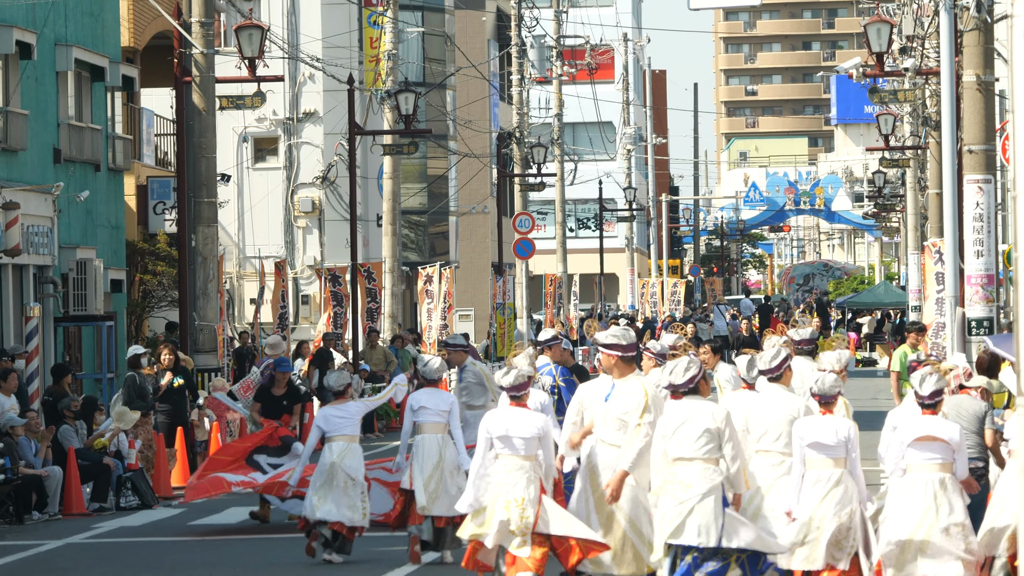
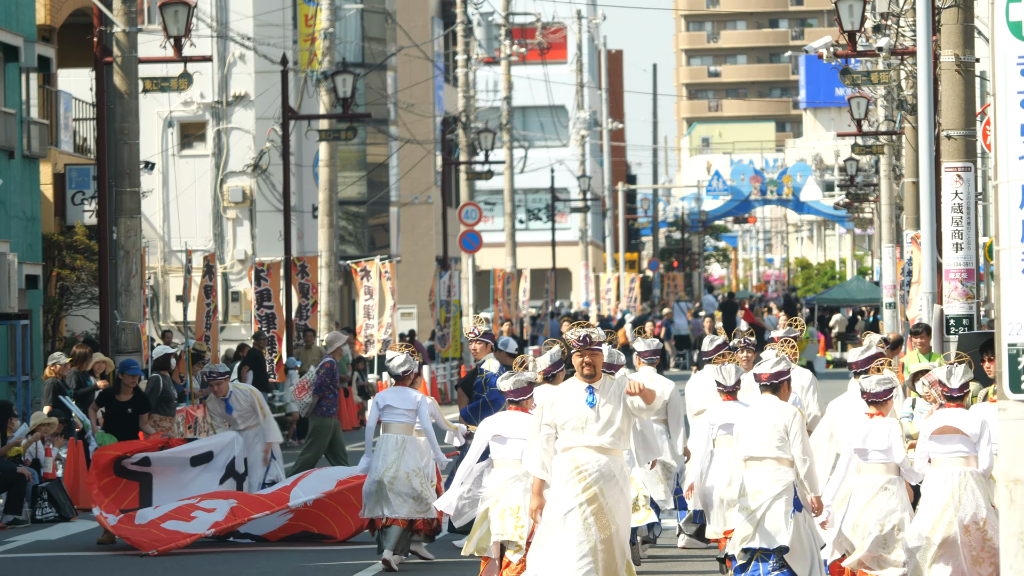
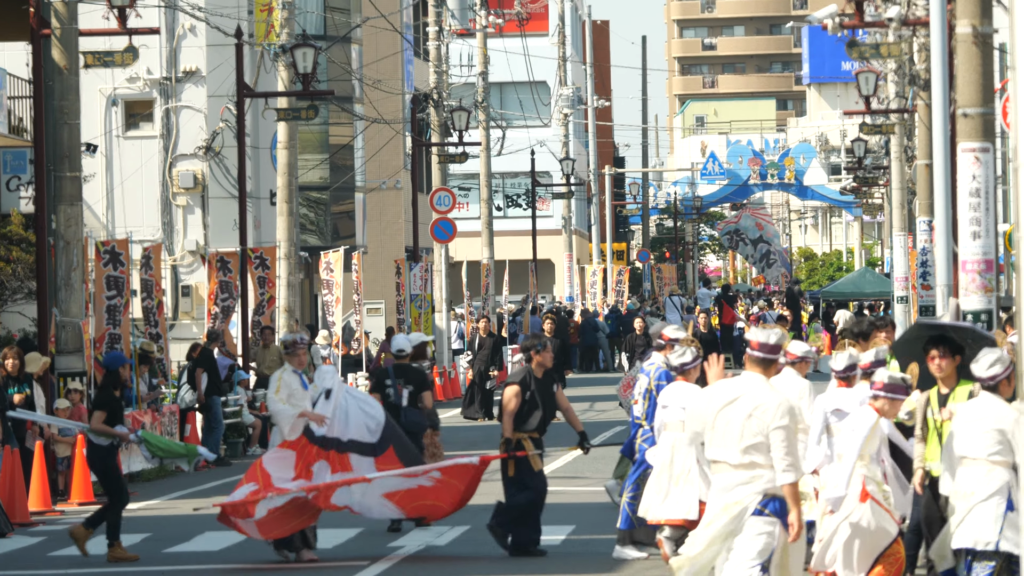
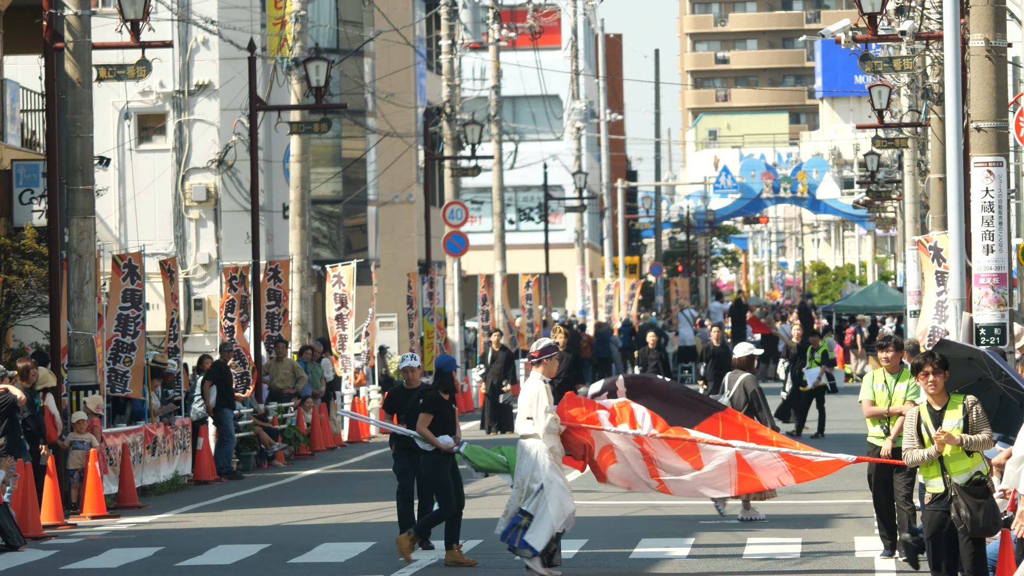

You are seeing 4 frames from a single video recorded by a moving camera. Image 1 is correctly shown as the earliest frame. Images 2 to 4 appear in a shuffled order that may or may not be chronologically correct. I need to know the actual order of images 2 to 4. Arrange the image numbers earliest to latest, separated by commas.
2, 3, 4
